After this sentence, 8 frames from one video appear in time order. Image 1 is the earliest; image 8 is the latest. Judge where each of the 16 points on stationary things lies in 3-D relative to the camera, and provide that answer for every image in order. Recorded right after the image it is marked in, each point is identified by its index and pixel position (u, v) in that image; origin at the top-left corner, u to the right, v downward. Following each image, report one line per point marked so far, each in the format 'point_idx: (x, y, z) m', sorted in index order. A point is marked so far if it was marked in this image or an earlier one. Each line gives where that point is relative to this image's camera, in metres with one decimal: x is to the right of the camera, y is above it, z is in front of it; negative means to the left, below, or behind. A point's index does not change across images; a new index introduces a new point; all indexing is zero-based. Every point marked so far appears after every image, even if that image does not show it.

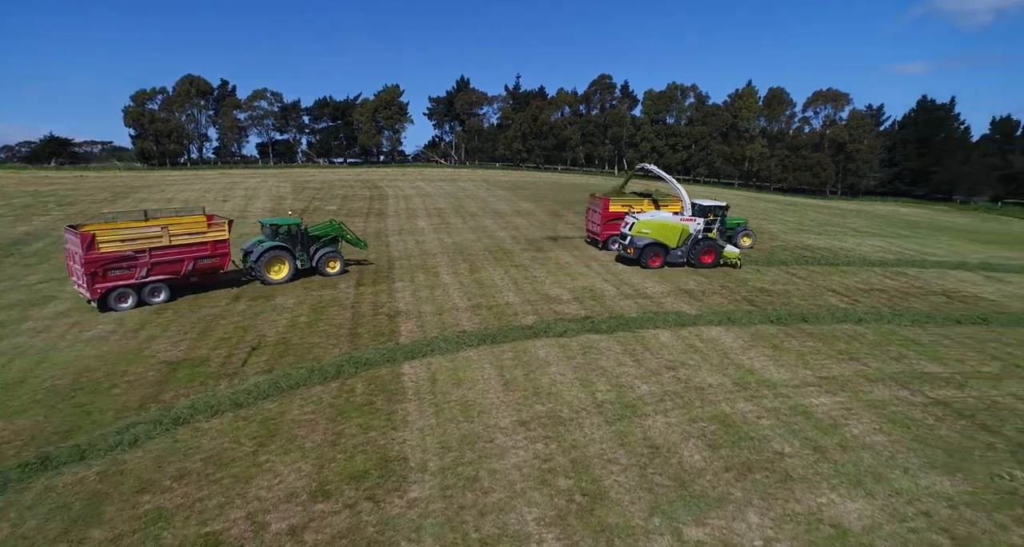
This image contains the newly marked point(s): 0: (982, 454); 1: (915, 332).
0: (+6.6, -2.5, +7.4) m
1: (+8.9, -1.3, +11.6) m
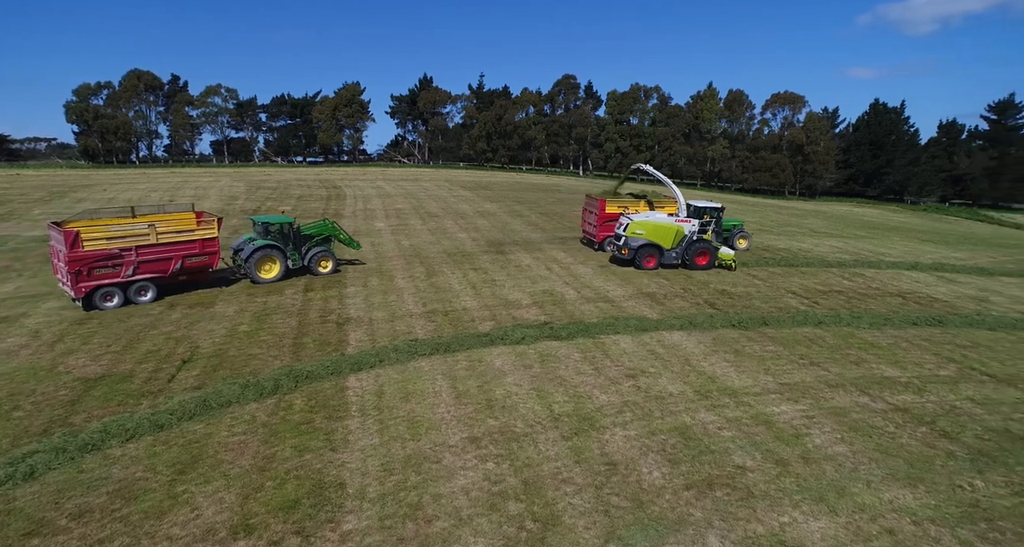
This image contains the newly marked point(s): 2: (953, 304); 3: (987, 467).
0: (+5.9, -2.6, +7.2) m
1: (+7.9, -1.4, +11.6) m
2: (+11.1, -0.8, +13.3) m
3: (+6.4, -2.6, +7.1) m
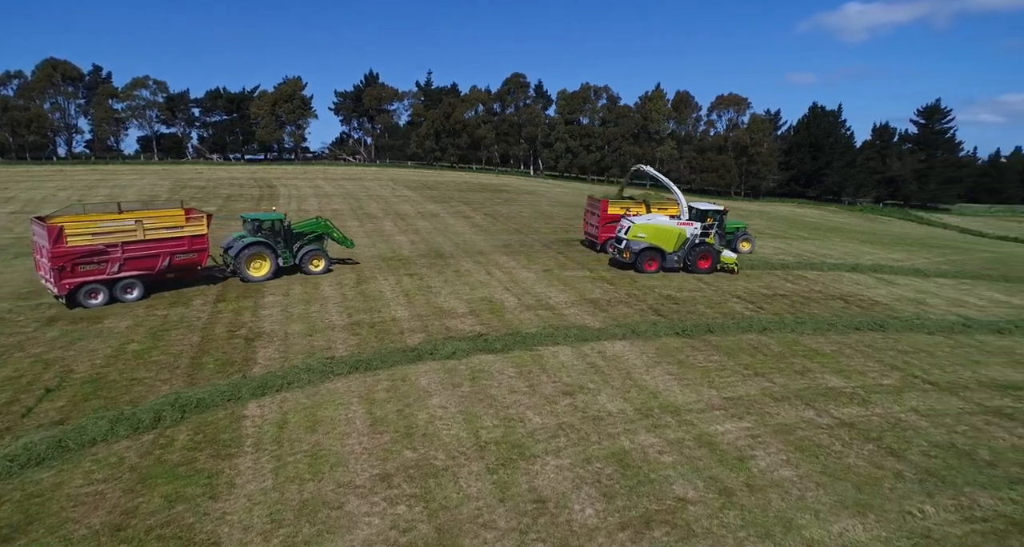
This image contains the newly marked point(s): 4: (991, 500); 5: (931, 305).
0: (+4.8, -2.7, +6.7) m
1: (+6.5, -1.5, +11.2) m
2: (+9.5, -0.9, +13.2) m
3: (+5.3, -2.7, +6.6) m
4: (+5.8, -2.7, +6.4) m
5: (+10.6, -0.8, +13.4) m
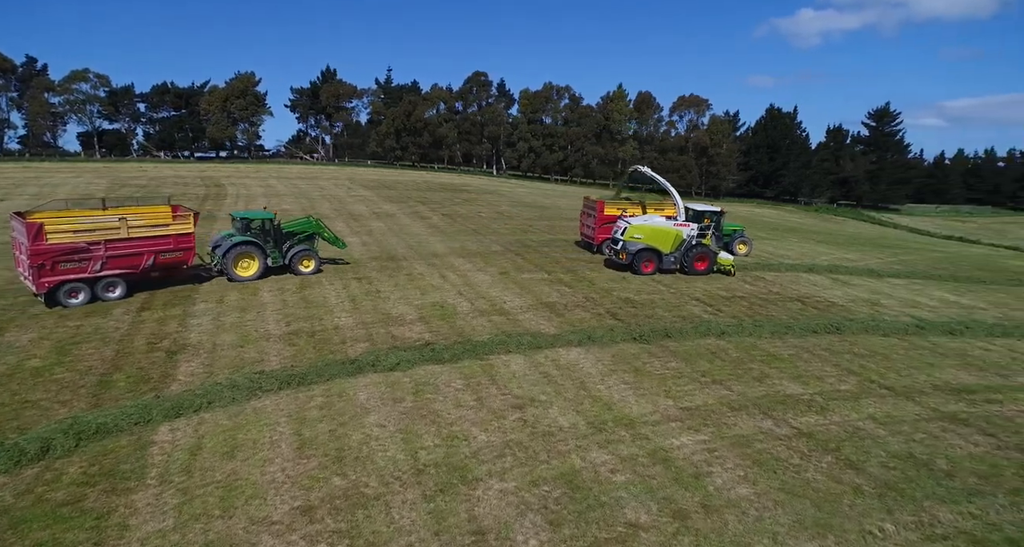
0: (+4.1, -2.8, +6.4) m
1: (+5.5, -1.5, +11.0) m
2: (+8.4, -0.9, +13.1) m
3: (+4.6, -2.8, +6.3) m
4: (+5.1, -2.8, +6.1) m
5: (+9.5, -0.8, +13.4) m
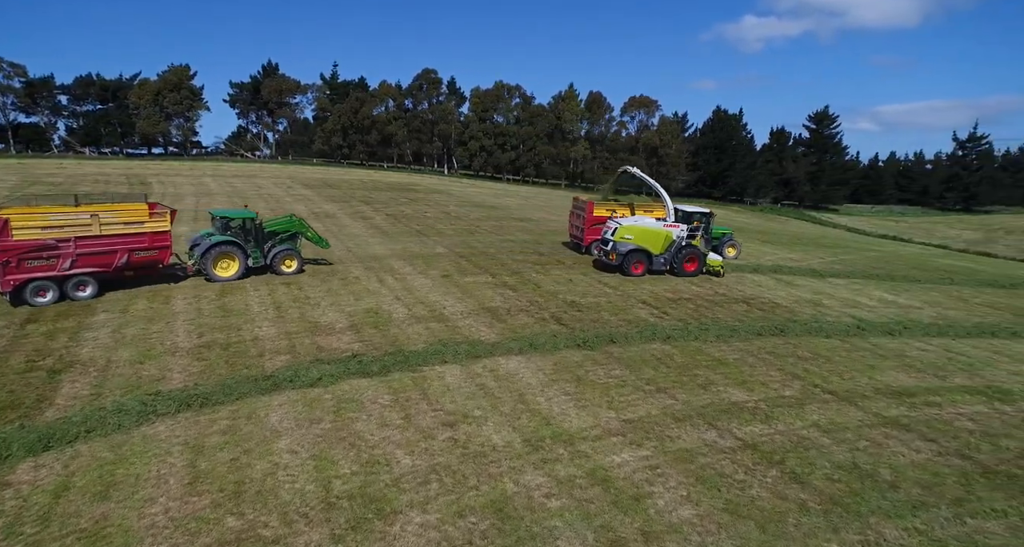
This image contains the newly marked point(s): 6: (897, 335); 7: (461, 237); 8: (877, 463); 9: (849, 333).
0: (+3.2, -2.8, +6.0) m
1: (+4.2, -1.5, +10.7) m
2: (+6.9, -0.9, +13.1) m
3: (+3.7, -2.8, +5.9) m
4: (+4.2, -2.8, +5.8) m
5: (+8.0, -0.8, +13.4) m
6: (+8.4, -1.3, +11.5) m
7: (-1.9, +1.4, +19.6) m
8: (+4.8, -2.5, +7.0) m
9: (+7.4, -1.3, +11.5) m
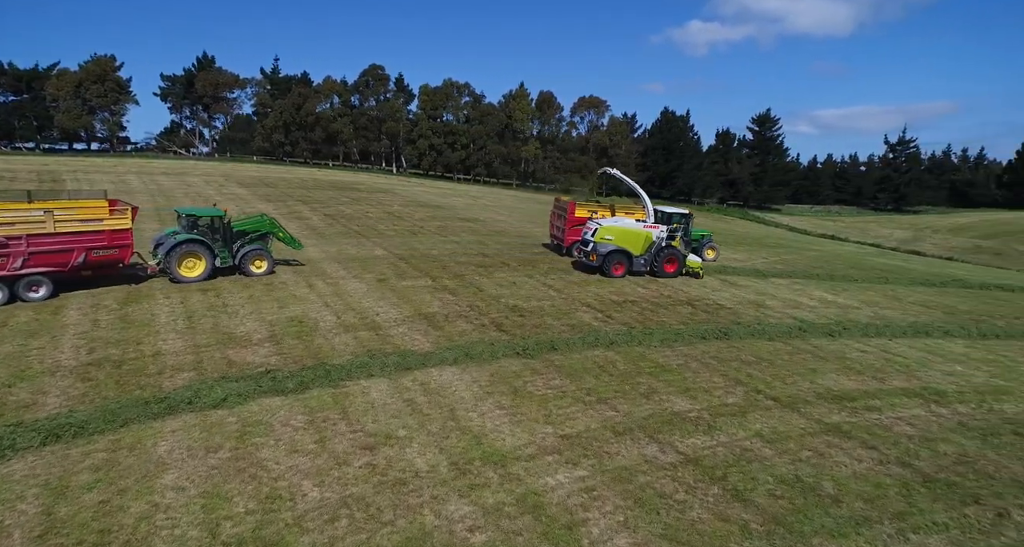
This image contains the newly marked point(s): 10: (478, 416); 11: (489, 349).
0: (+2.4, -2.9, +5.5) m
1: (+2.9, -1.6, +10.3) m
2: (+5.5, -0.9, +12.9) m
3: (+2.9, -2.9, +5.5) m
4: (+3.4, -2.9, +5.4) m
5: (+6.5, -0.8, +13.3) m
6: (+7.1, -1.3, +11.5) m
7: (-3.9, +1.2, +18.7) m
8: (+3.9, -2.6, +6.7) m
9: (+6.1, -1.3, +11.4) m
10: (-0.5, -2.2, +8.1) m
11: (-0.4, -1.5, +10.3) m
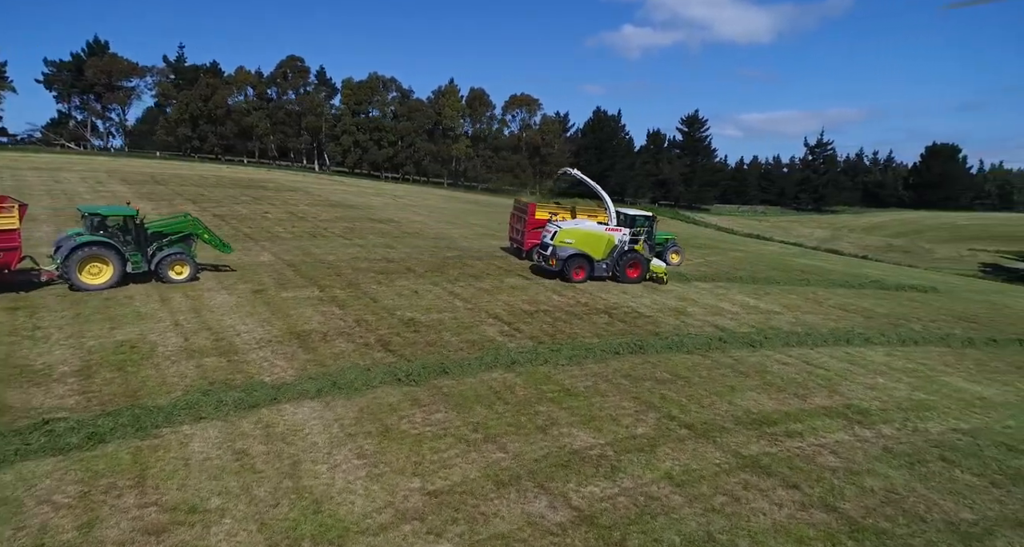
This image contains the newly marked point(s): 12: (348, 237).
0: (+0.9, -3.0, +4.2) m
1: (+1.0, -1.7, +9.0) m
2: (+3.2, -1.0, +11.9) m
3: (+1.4, -3.0, +4.3) m
4: (+1.9, -3.0, +4.2) m
5: (+4.2, -1.0, +12.4) m
6: (+5.0, -1.4, +10.6) m
7: (-6.8, +1.0, +16.7) m
8: (+2.3, -2.7, +5.5) m
9: (+4.0, -1.4, +10.5) m
10: (-2.2, -2.4, +6.4) m
11: (-2.4, -1.7, +8.7) m
12: (-5.5, +1.2, +17.8) m
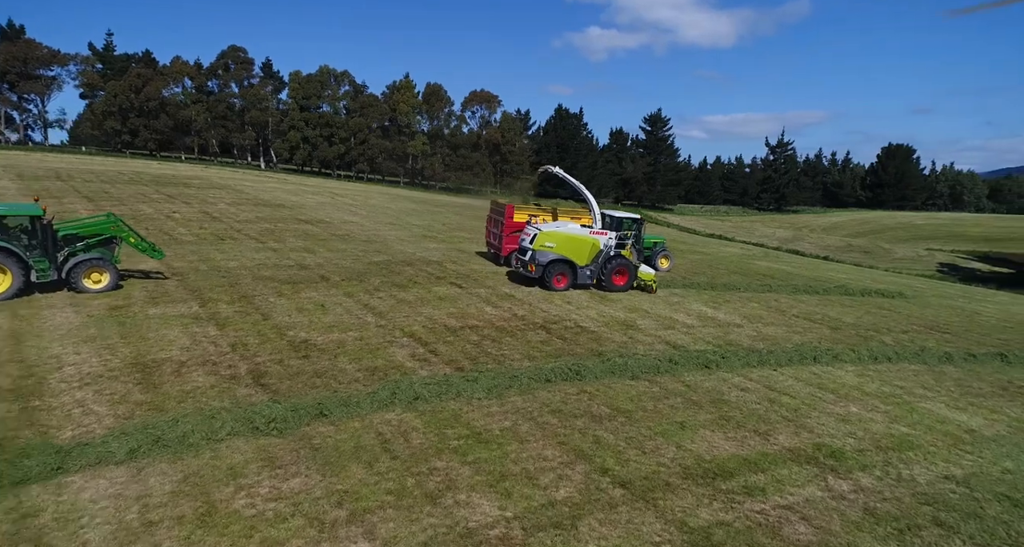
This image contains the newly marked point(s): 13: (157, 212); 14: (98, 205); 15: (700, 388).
0: (-0.1, -3.2, +2.5) m
1: (-0.4, -1.9, +7.3) m
2: (+1.7, -1.2, +10.2) m
3: (+0.3, -3.2, +2.6) m
4: (+0.9, -3.2, +2.5) m
5: (+2.6, -1.1, +10.8) m
6: (+3.5, -1.6, +9.1) m
7: (-8.6, +0.7, +14.5) m
8: (+1.2, -2.9, +3.8) m
9: (+2.5, -1.6, +8.9) m
10: (-3.4, -2.6, +4.5) m
11: (-3.7, -1.9, +6.7) m
12: (-7.4, +1.0, +15.7) m
13: (-12.1, +2.1, +17.9) m
14: (-14.0, +2.3, +17.9) m
15: (+3.0, -1.8, +8.4) m
